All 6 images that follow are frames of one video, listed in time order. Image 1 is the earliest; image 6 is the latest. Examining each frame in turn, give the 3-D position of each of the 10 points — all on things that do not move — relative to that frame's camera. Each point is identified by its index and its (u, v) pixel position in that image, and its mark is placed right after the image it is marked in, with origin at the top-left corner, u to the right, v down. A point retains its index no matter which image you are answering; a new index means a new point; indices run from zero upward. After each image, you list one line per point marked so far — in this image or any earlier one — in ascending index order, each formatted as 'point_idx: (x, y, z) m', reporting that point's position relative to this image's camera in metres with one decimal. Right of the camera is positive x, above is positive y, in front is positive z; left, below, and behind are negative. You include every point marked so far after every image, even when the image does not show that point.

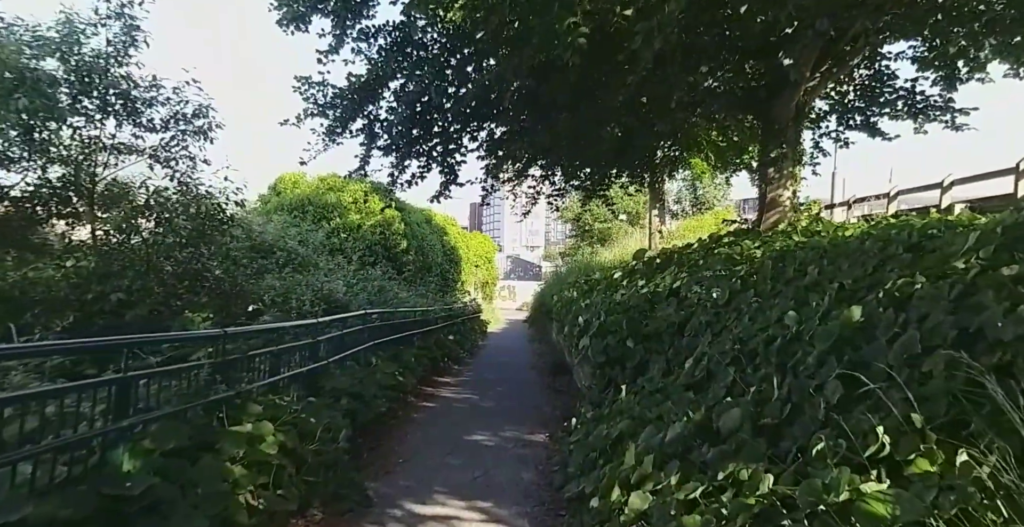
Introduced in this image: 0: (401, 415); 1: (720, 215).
0: (-1.0, -1.3, +5.2) m
1: (+4.8, +1.1, +14.3) m
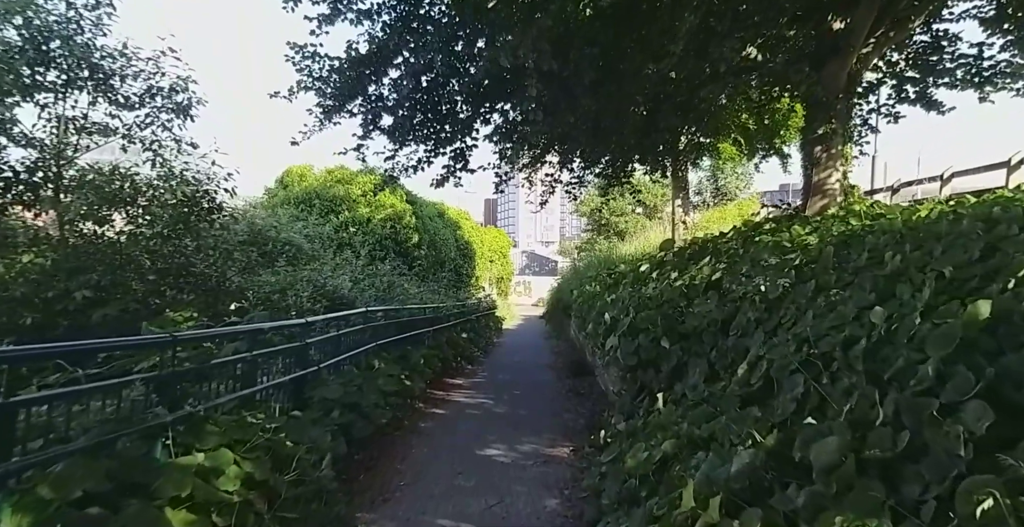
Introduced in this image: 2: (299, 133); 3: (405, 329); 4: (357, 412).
0: (-0.8, -1.2, +4.7) m
1: (+5.1, +1.3, +13.7) m
2: (-2.4, +1.5, +6.8) m
3: (-1.1, -0.7, +6.3) m
4: (-0.9, -0.9, +3.6) m
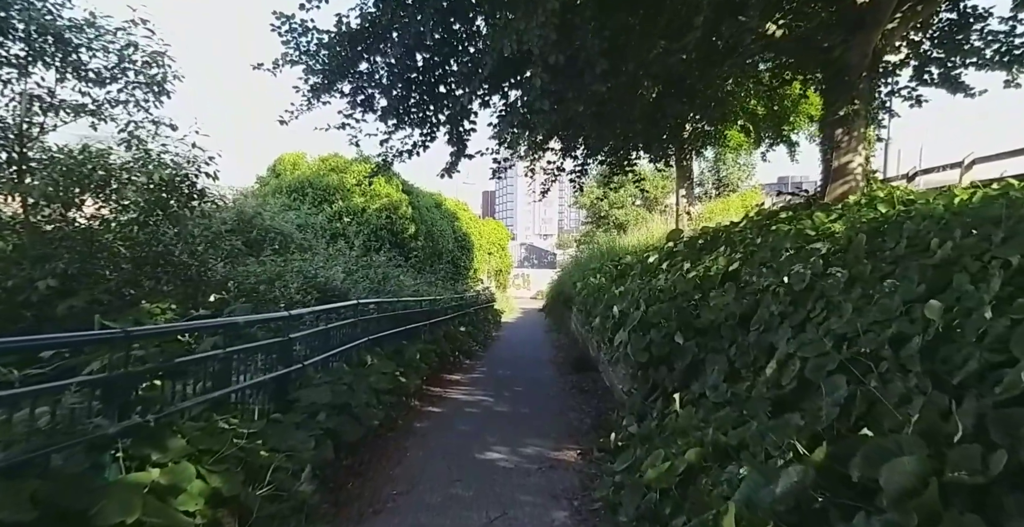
0: (-0.8, -1.2, +4.4) m
1: (+5.1, +1.4, +13.4) m
2: (-2.4, +1.6, +6.4) m
3: (-1.1, -0.6, +6.0) m
4: (-0.9, -0.8, +3.3) m
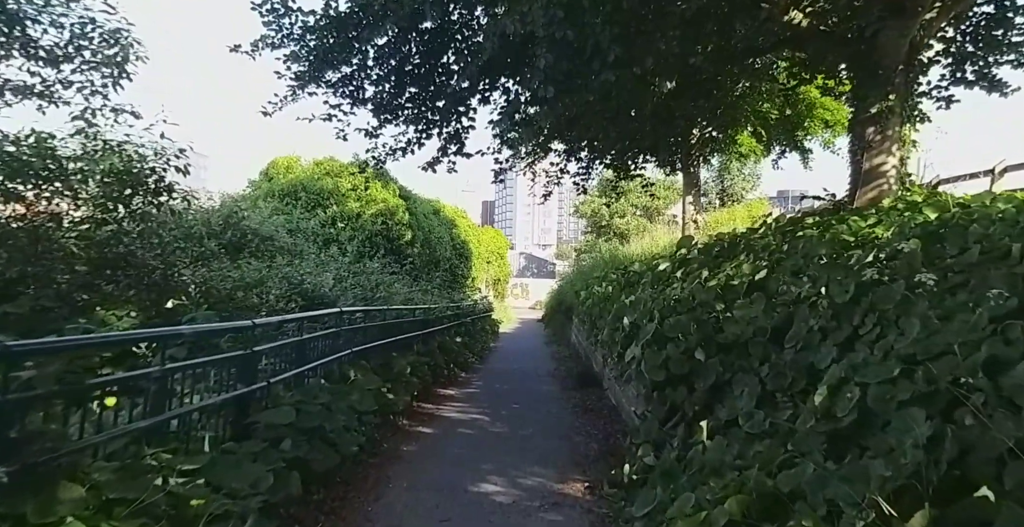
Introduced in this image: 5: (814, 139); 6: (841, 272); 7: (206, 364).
0: (-0.8, -1.2, +4.0) m
1: (+5.1, +1.2, +13.0) m
2: (-2.4, +1.6, +6.0) m
3: (-1.1, -0.6, +5.5) m
4: (-0.9, -0.8, +2.9) m
5: (+4.9, +2.0, +10.0) m
6: (+1.6, 0.0, +3.0) m
7: (-1.2, -0.4, +2.4) m
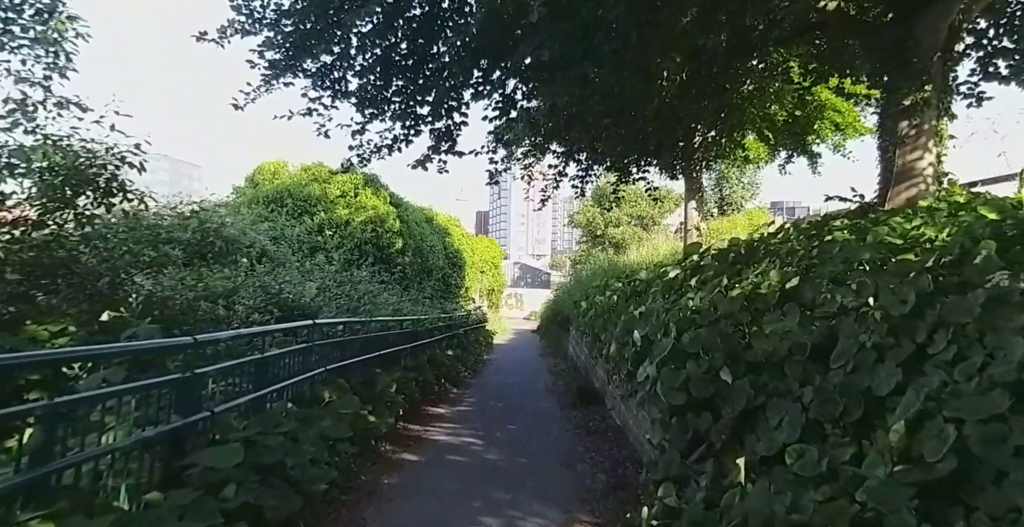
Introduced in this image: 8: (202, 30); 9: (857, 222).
0: (-0.8, -1.2, +3.5) m
1: (+5.0, +1.0, +12.6) m
2: (-2.4, +1.5, +5.6) m
3: (-1.1, -0.7, +5.1) m
4: (-0.9, -0.8, +2.4) m
5: (+4.9, +1.9, +9.6) m
6: (+1.6, -0.1, +2.5) m
7: (-1.2, -0.4, +1.9) m
8: (-2.6, +1.9, +5.2) m
9: (+2.2, +0.3, +3.8) m
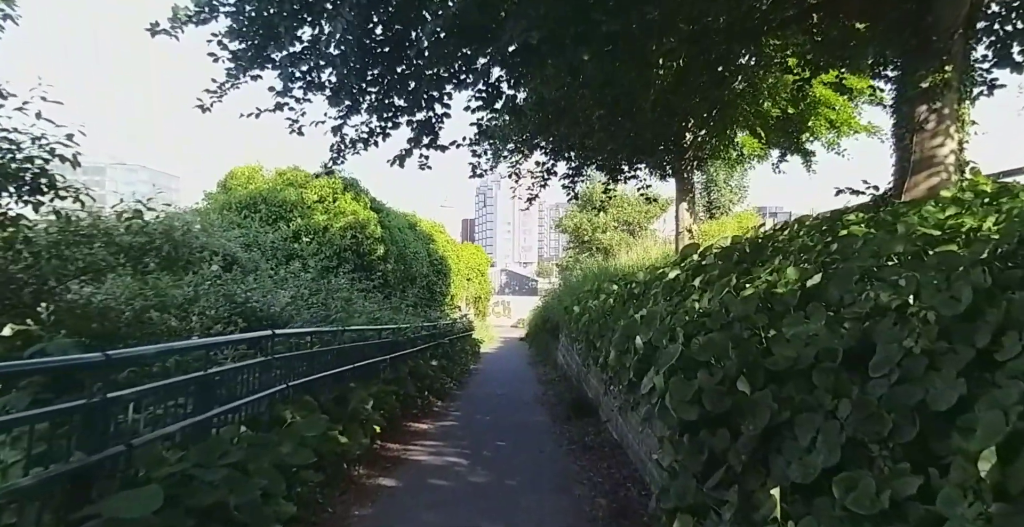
0: (-0.9, -1.2, +3.1) m
1: (+4.7, +0.9, +12.3) m
2: (-2.6, +1.5, +5.2) m
3: (-1.2, -0.7, +4.7) m
4: (-1.0, -0.8, +2.0) m
5: (+4.6, +1.9, +9.4) m
6: (+1.5, 0.0, +2.2) m
7: (-1.2, -0.4, +1.5) m
8: (-2.7, +1.9, +4.8) m
9: (+2.1, +0.3, +3.5) m
